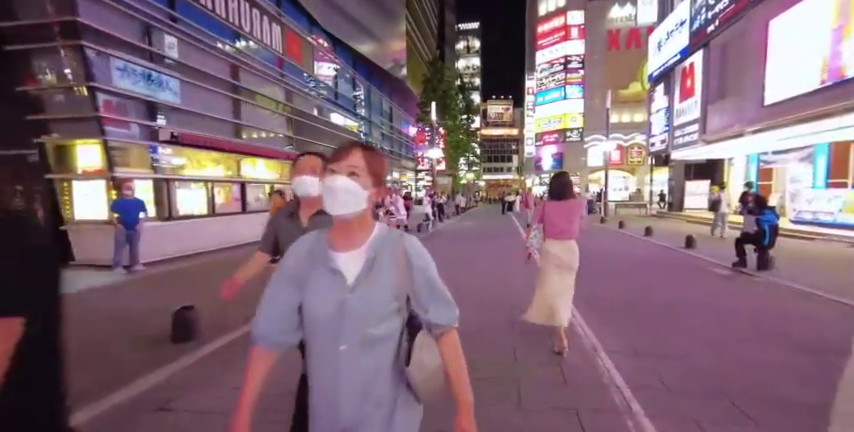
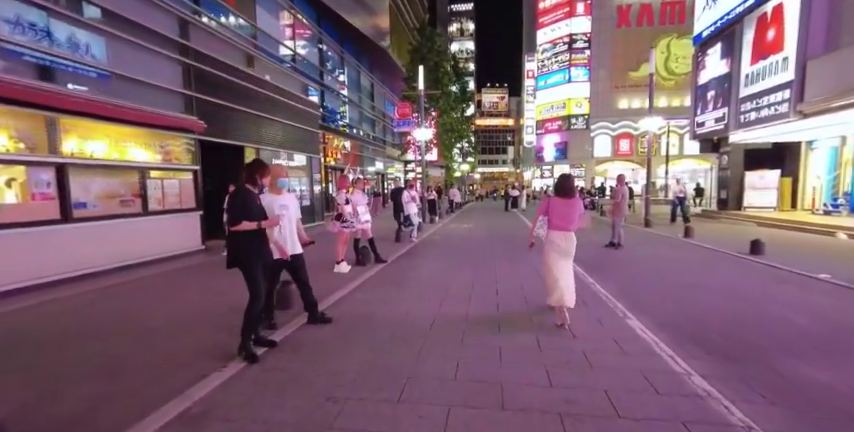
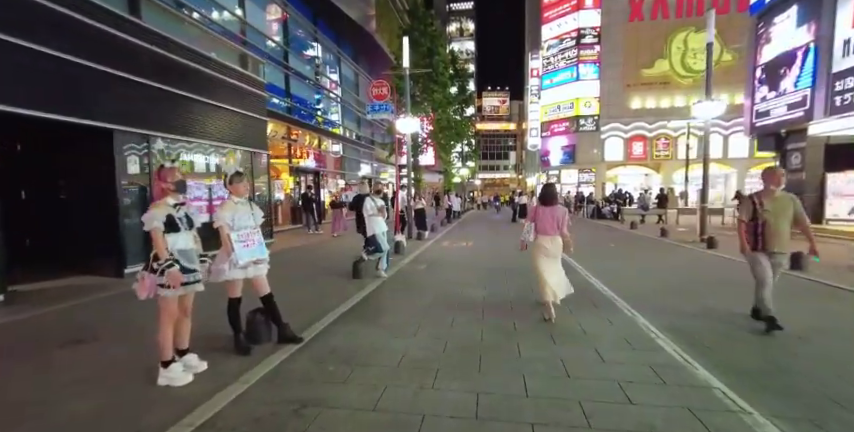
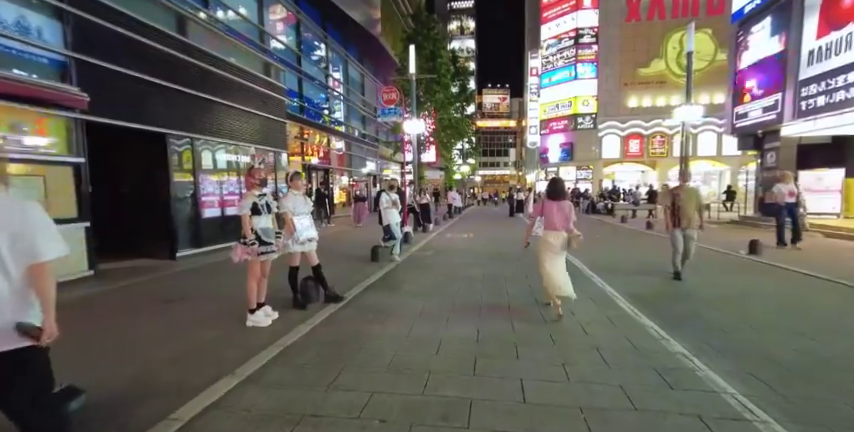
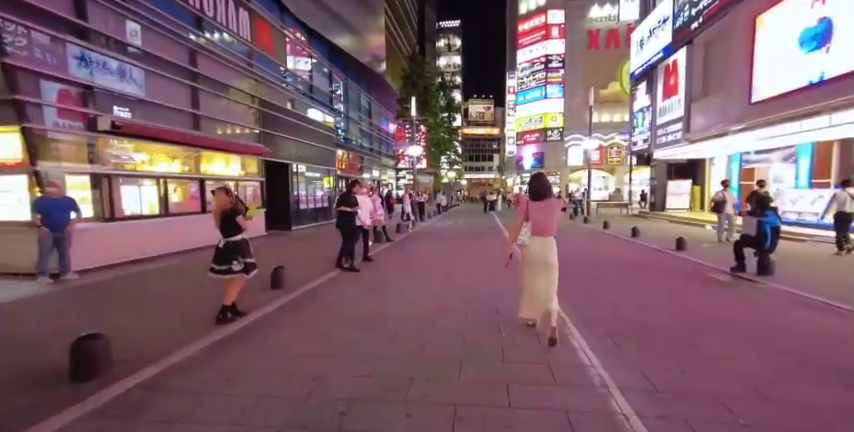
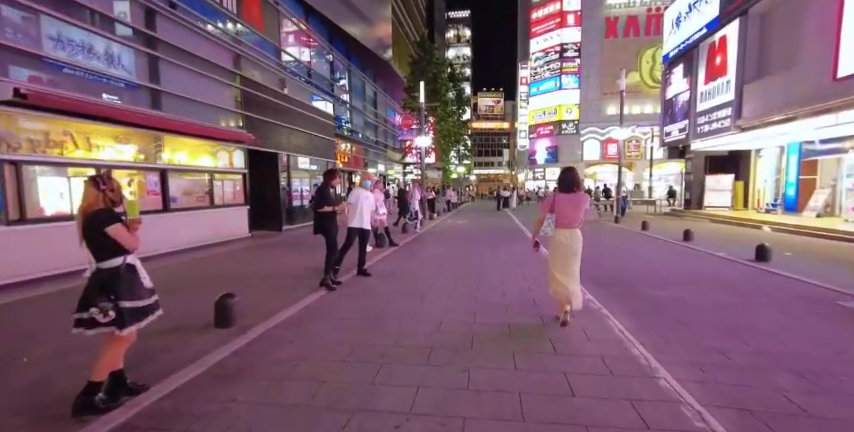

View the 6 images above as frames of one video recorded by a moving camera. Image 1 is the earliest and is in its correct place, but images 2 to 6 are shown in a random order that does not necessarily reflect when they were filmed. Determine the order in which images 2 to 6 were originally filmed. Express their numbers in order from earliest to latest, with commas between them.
5, 6, 2, 4, 3
